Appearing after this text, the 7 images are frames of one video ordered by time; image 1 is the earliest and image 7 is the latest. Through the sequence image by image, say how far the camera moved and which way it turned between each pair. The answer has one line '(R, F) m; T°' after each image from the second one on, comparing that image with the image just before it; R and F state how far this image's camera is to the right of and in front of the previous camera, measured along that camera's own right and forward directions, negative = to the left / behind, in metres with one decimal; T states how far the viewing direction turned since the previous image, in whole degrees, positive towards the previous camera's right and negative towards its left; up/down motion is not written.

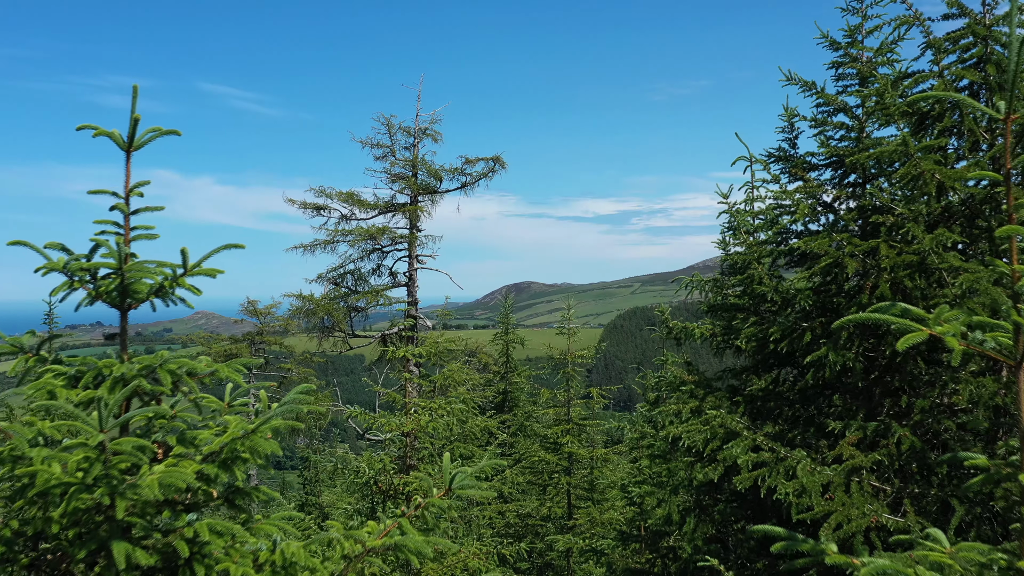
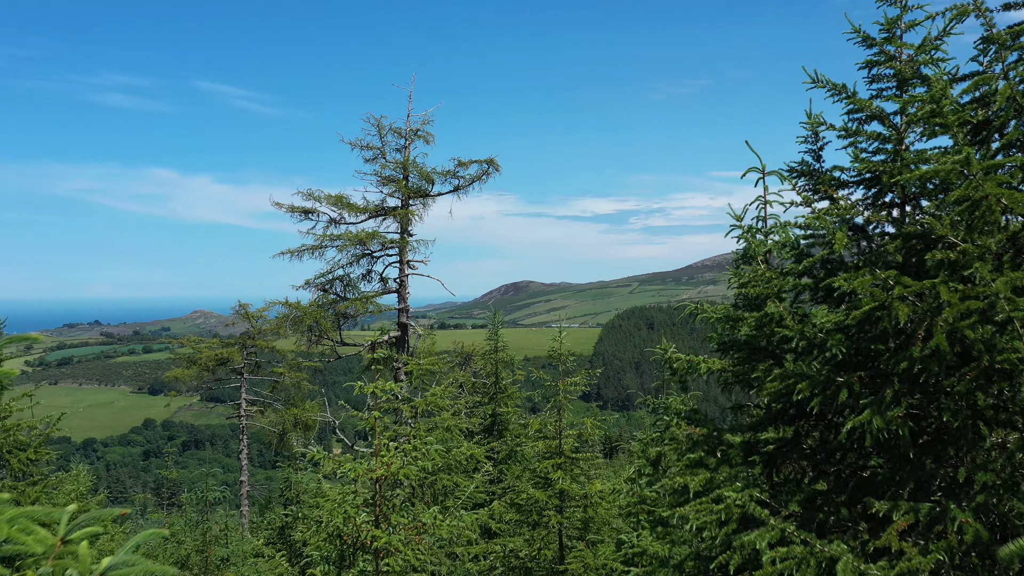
(+0.1, +0.4) m; 0°
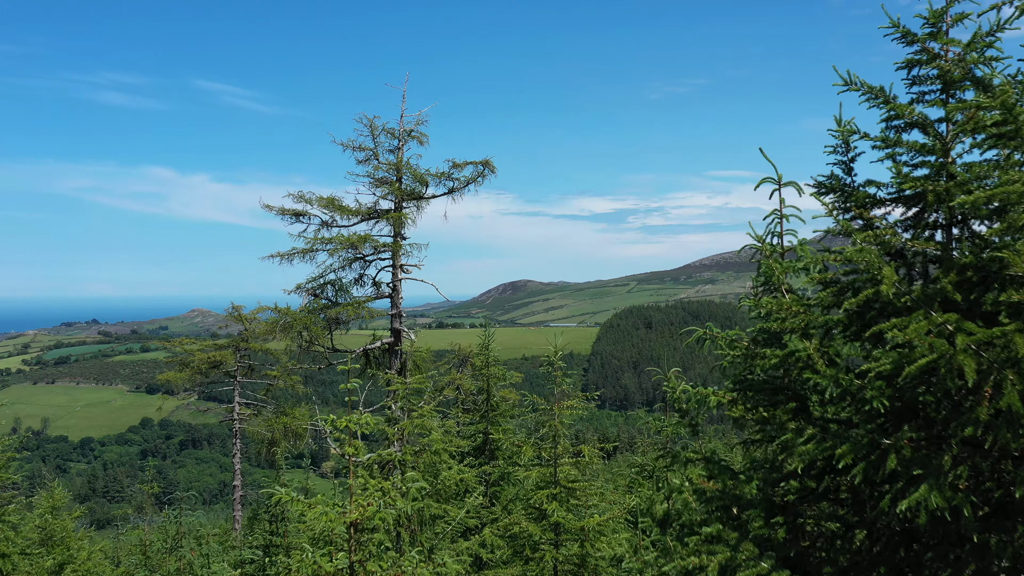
(0.0, +0.3) m; 0°
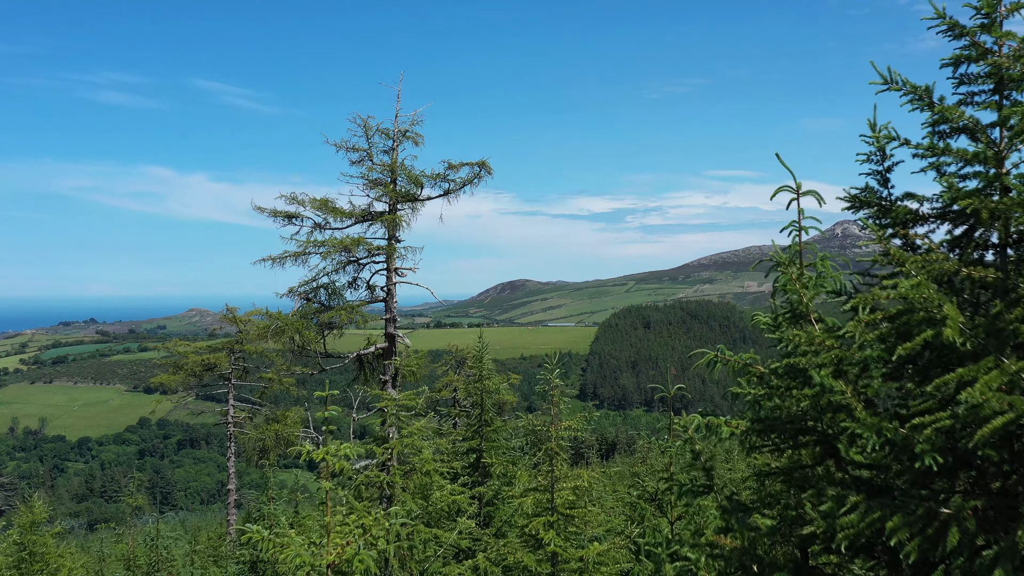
(0.0, +0.3) m; 0°
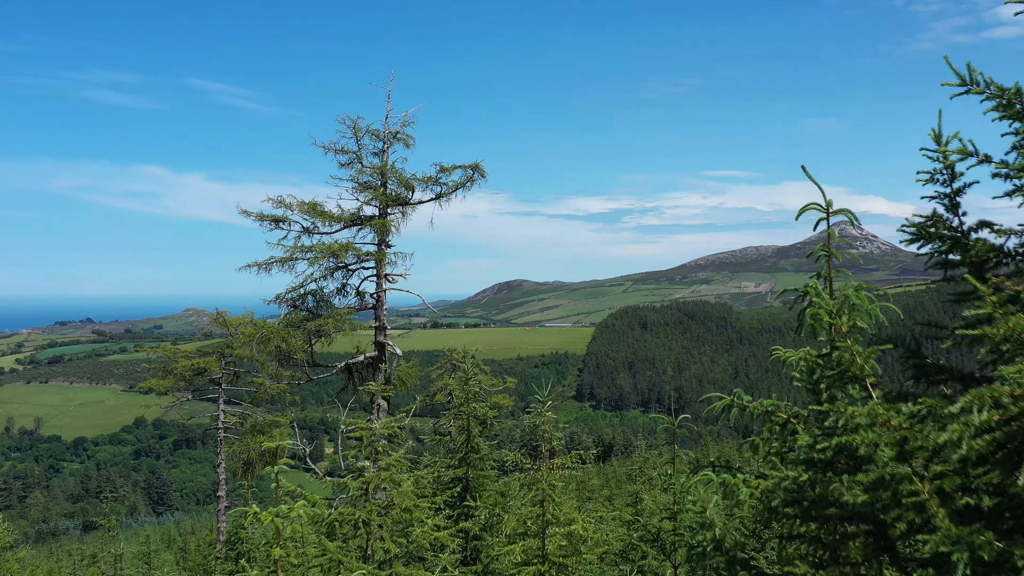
(+0.1, +0.4) m; 0°
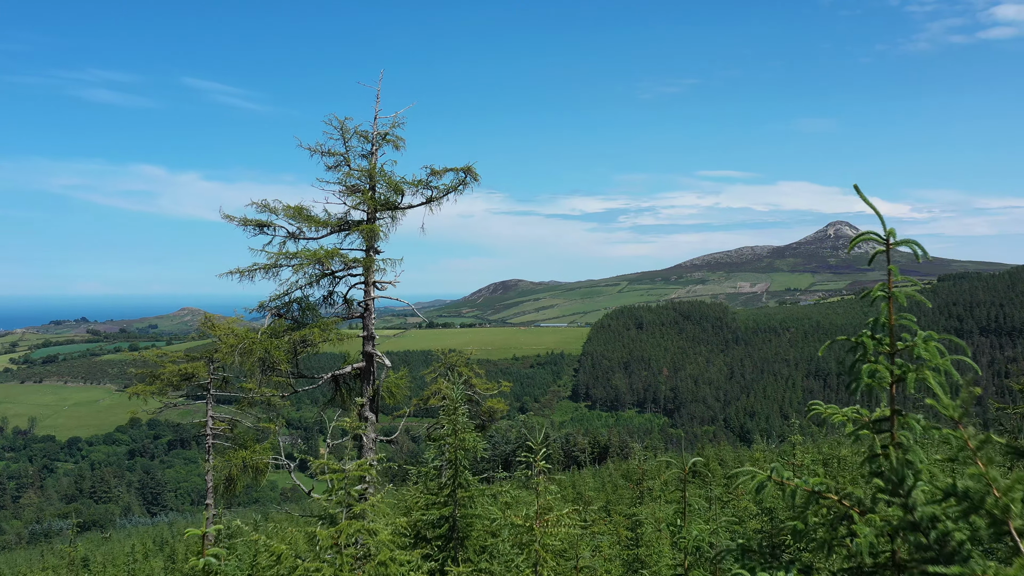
(+0.1, +0.4) m; 0°
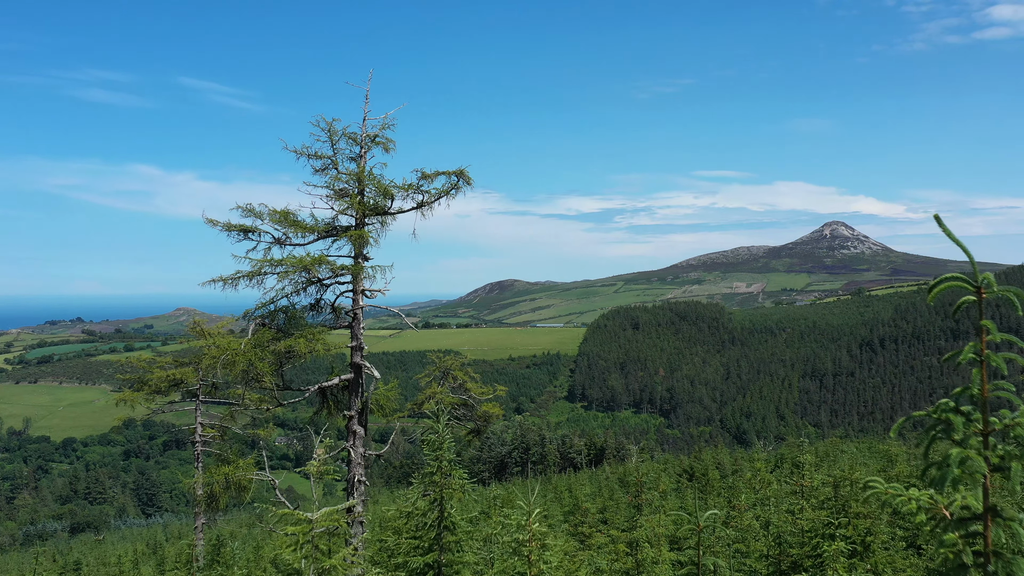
(0.0, +0.5) m; 0°
